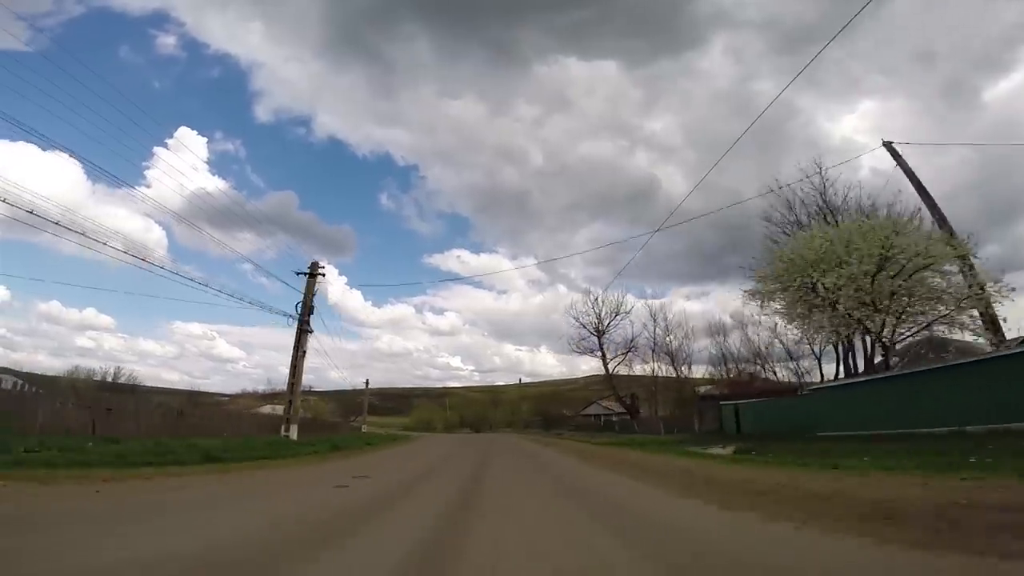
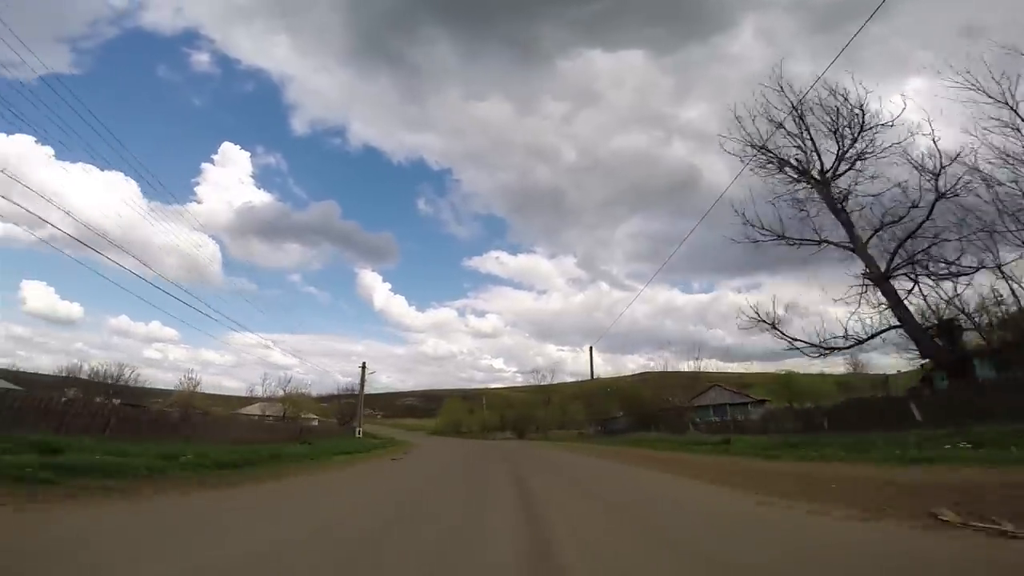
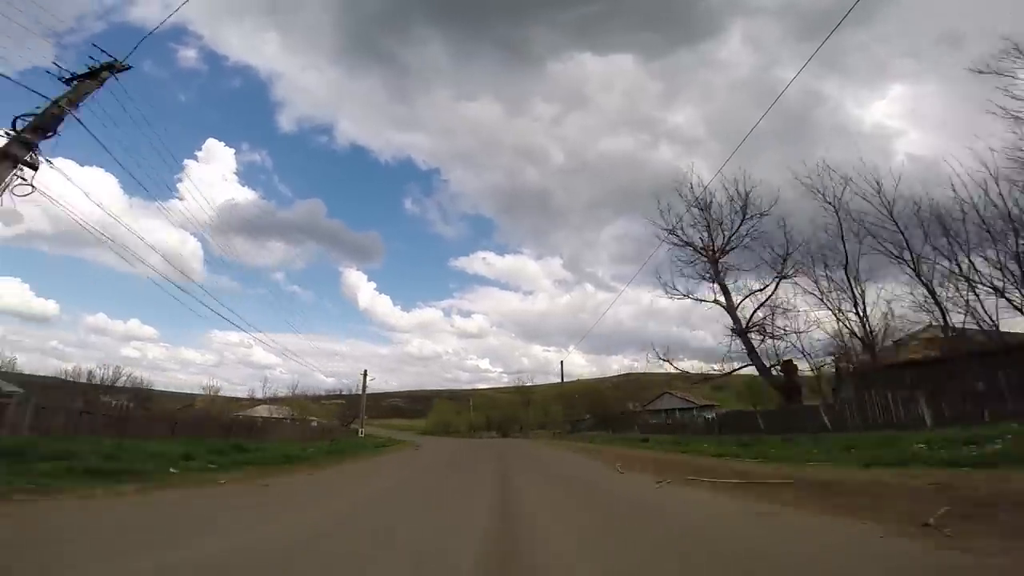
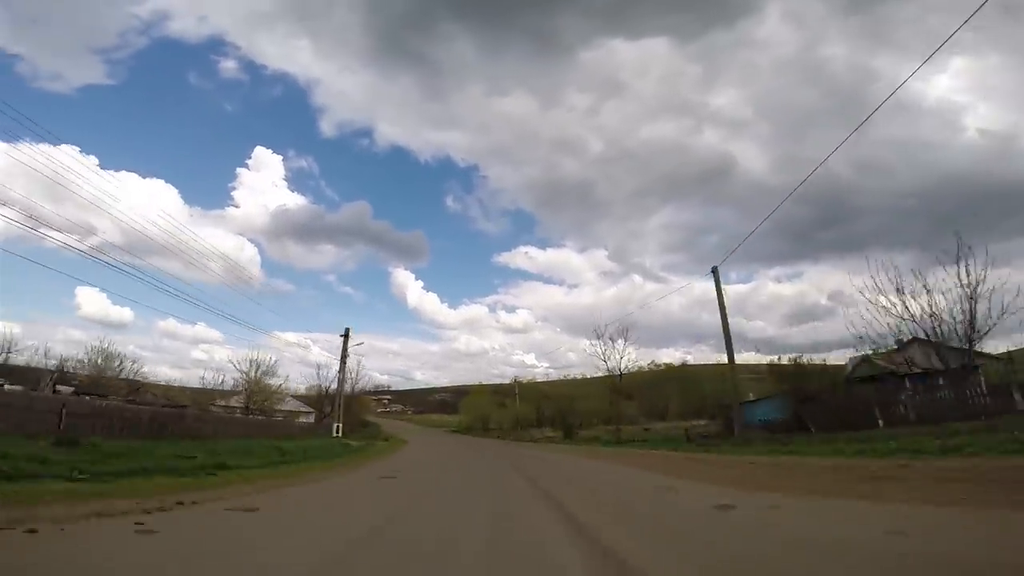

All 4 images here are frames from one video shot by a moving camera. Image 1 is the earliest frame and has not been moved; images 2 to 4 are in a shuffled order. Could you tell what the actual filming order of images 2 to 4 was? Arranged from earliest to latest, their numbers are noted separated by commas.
3, 2, 4
